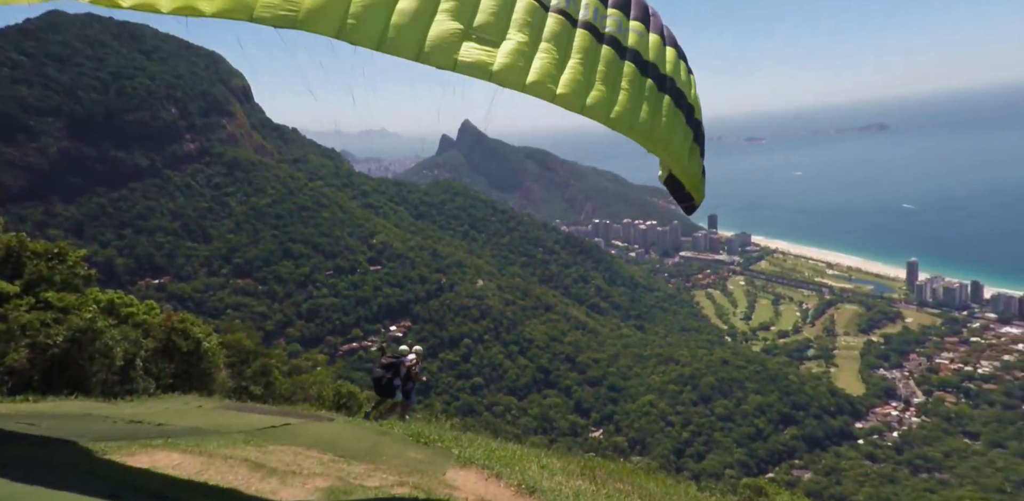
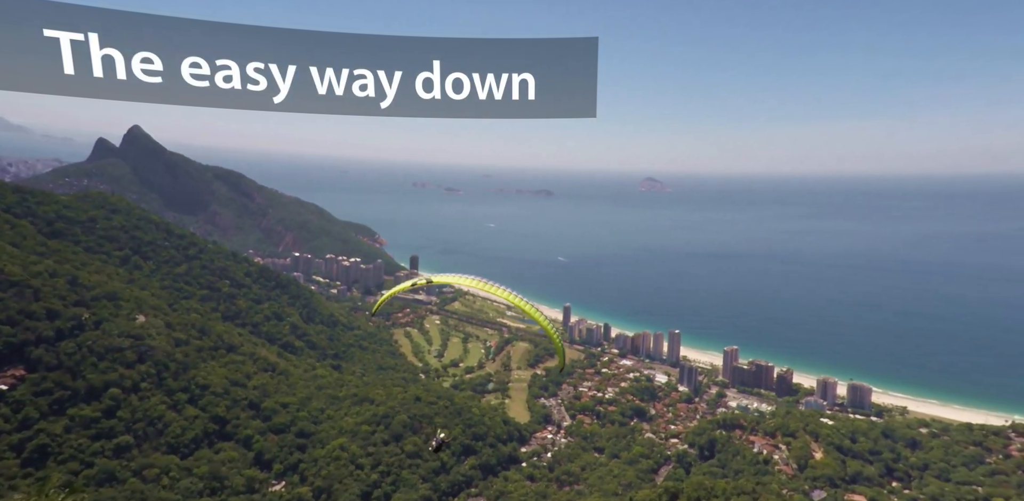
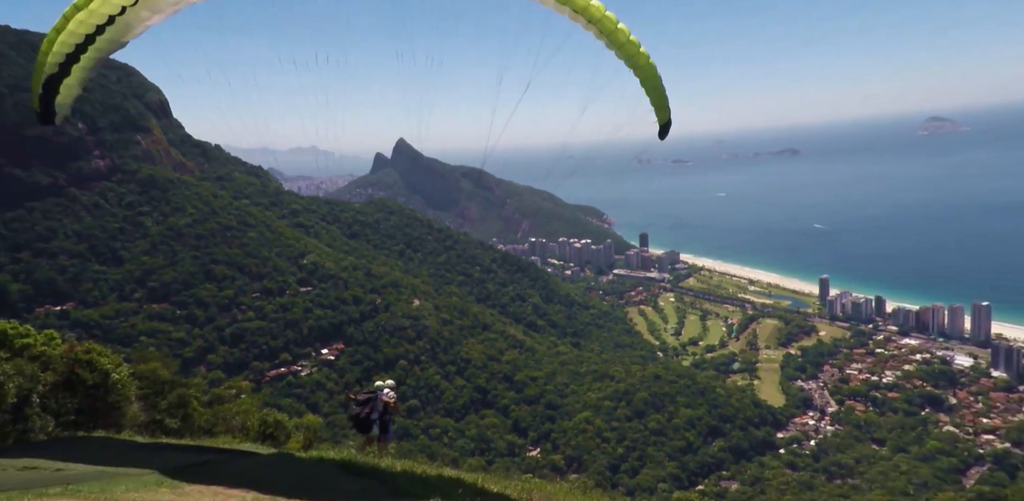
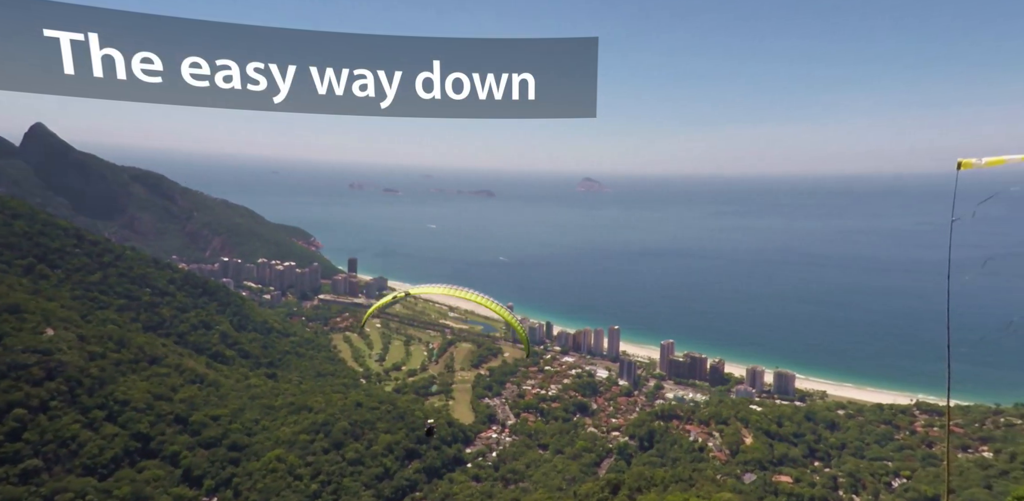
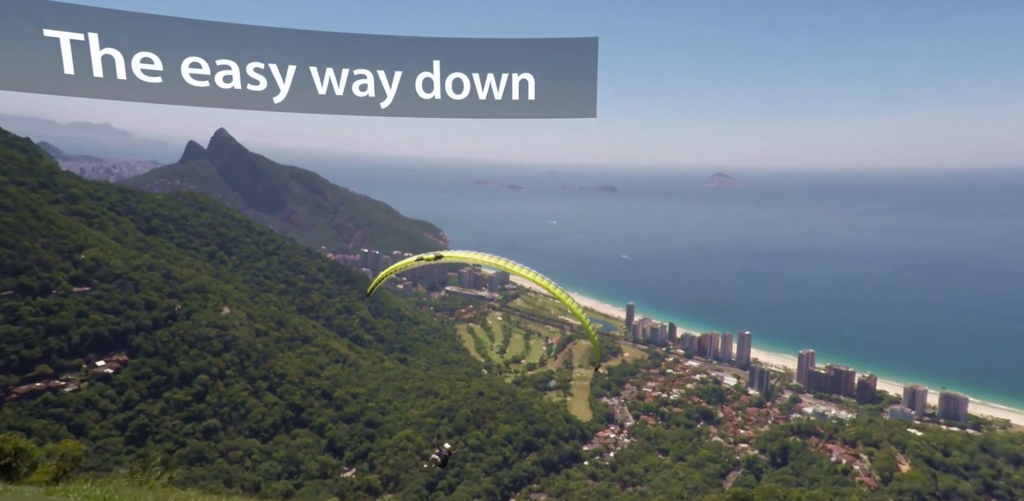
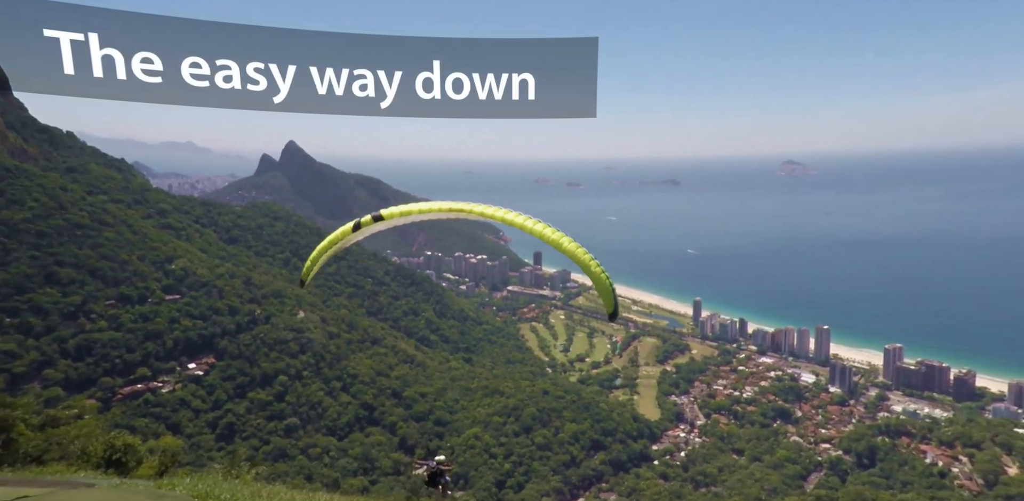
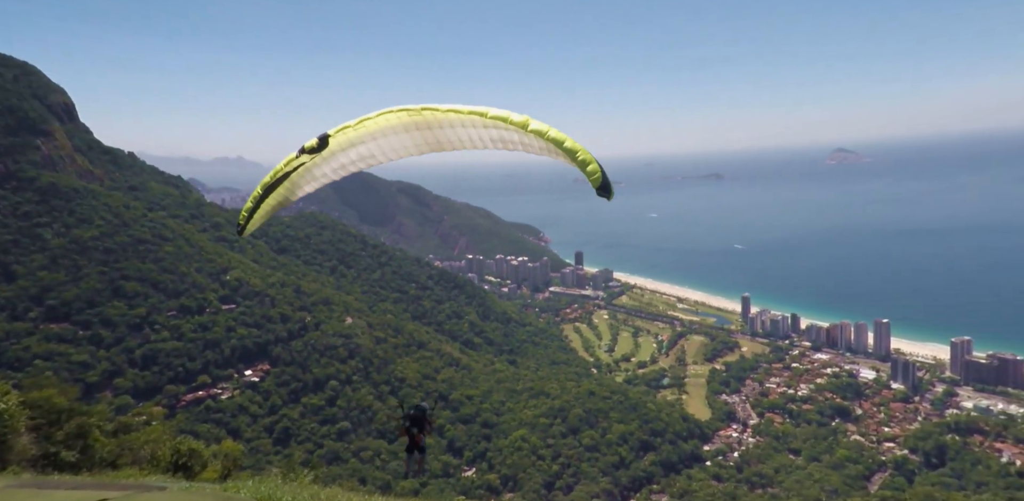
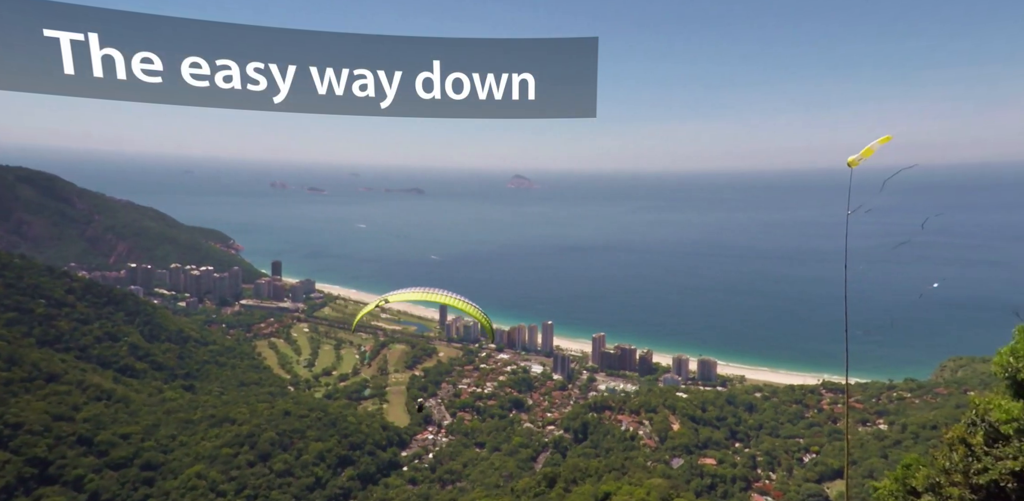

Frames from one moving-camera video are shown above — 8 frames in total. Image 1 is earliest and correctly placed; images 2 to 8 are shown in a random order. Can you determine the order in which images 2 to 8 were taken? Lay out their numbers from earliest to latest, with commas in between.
3, 7, 6, 5, 2, 4, 8
